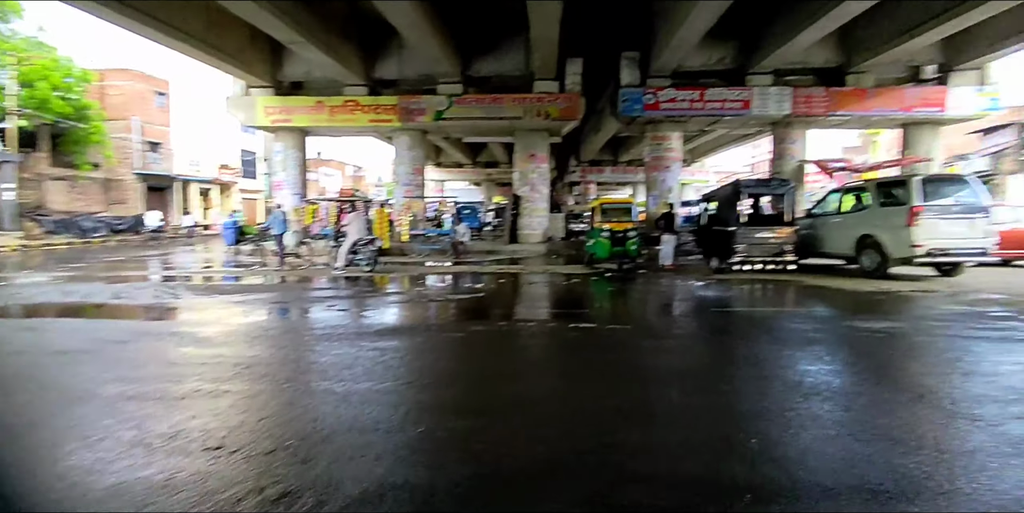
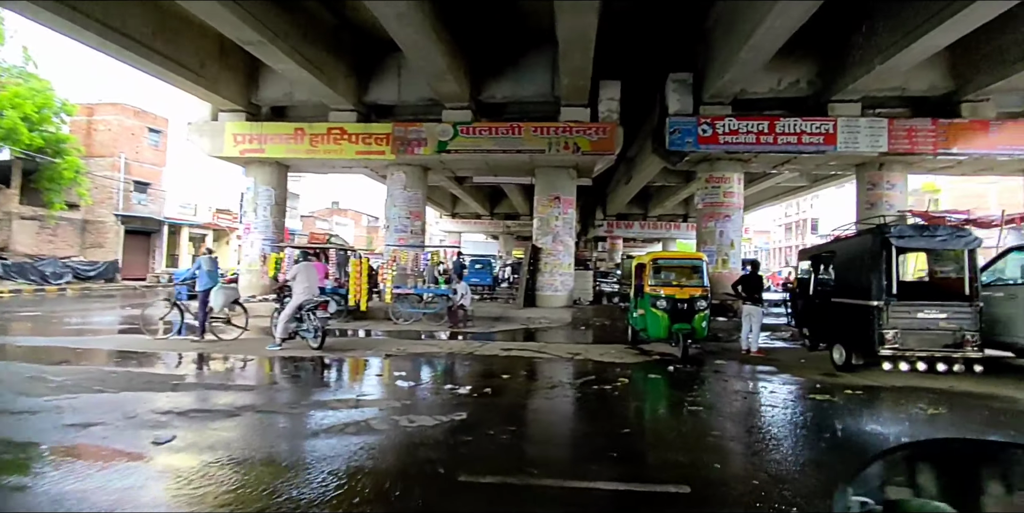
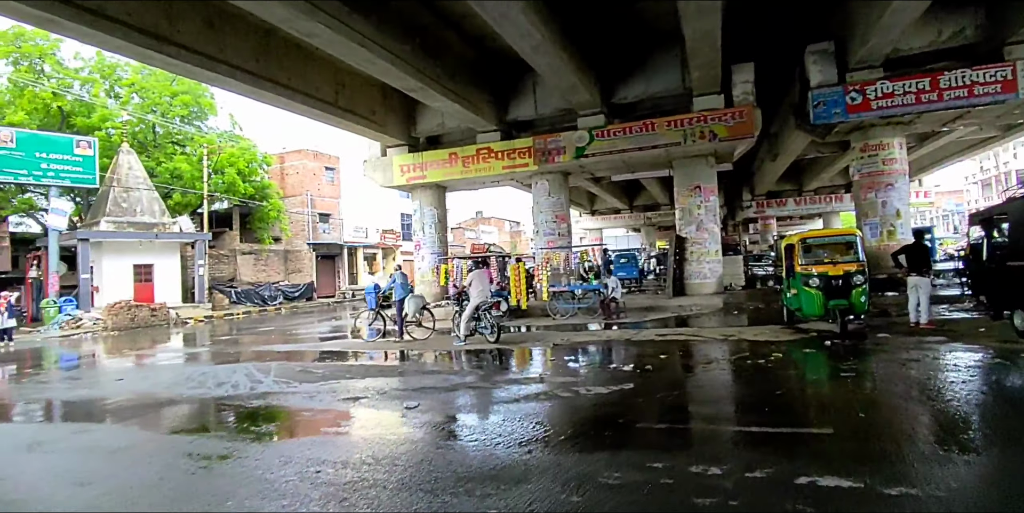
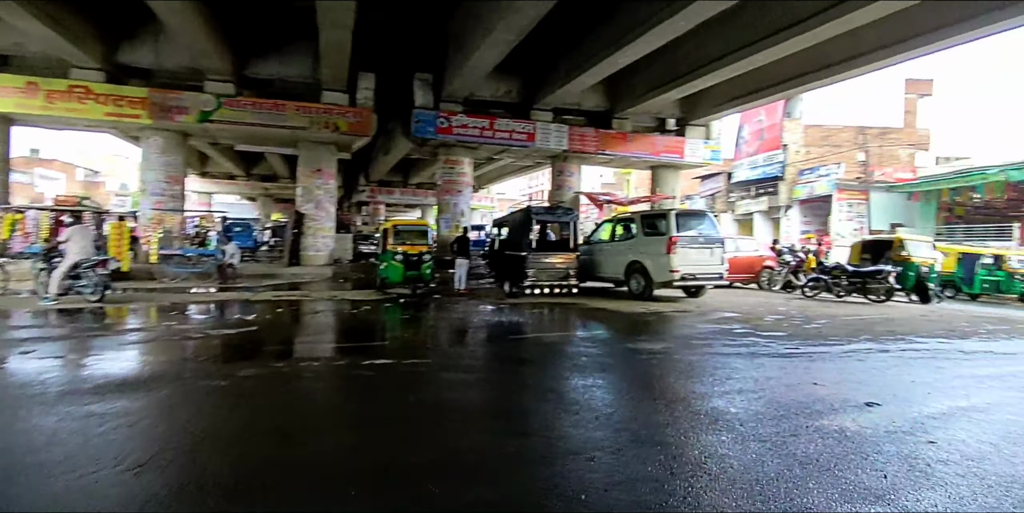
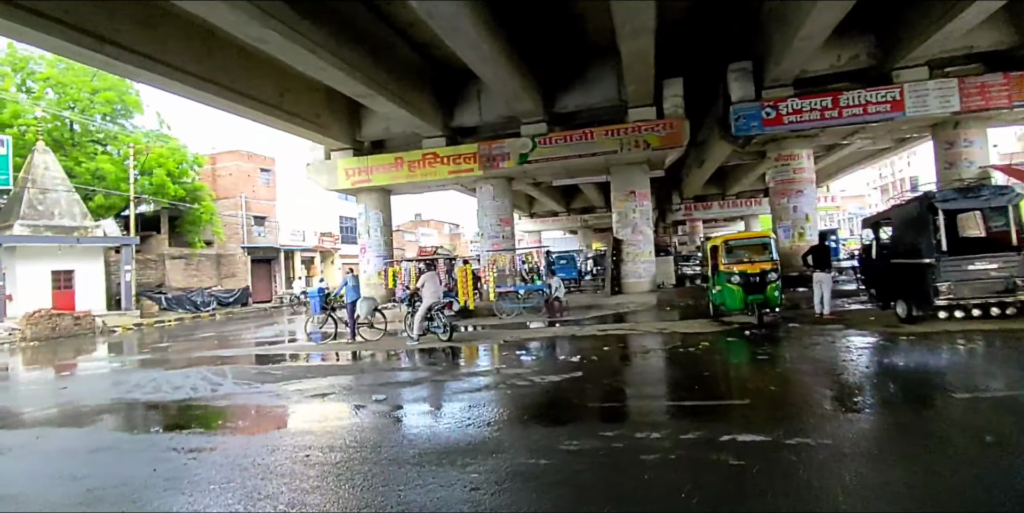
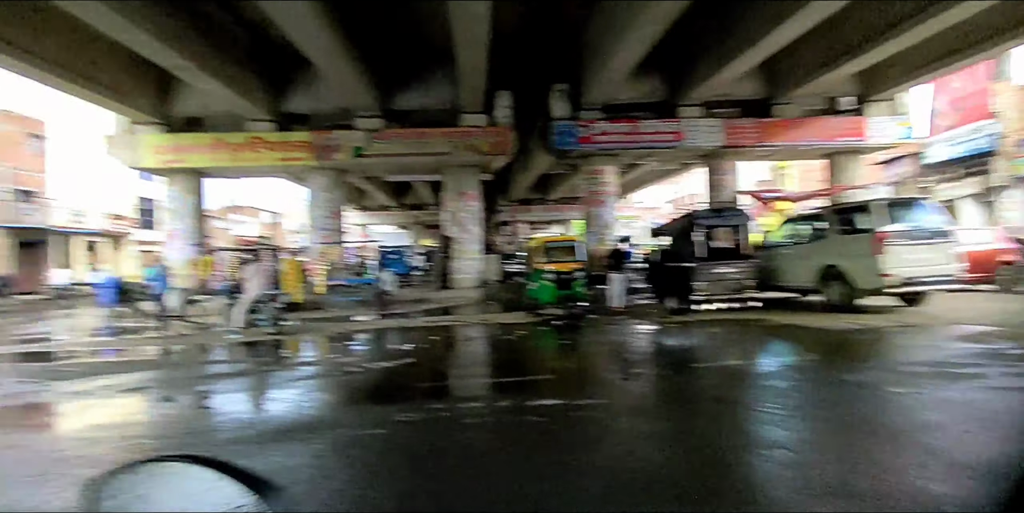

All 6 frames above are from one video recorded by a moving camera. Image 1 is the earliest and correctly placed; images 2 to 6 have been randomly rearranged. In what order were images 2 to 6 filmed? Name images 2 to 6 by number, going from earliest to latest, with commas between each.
4, 6, 5, 3, 2
